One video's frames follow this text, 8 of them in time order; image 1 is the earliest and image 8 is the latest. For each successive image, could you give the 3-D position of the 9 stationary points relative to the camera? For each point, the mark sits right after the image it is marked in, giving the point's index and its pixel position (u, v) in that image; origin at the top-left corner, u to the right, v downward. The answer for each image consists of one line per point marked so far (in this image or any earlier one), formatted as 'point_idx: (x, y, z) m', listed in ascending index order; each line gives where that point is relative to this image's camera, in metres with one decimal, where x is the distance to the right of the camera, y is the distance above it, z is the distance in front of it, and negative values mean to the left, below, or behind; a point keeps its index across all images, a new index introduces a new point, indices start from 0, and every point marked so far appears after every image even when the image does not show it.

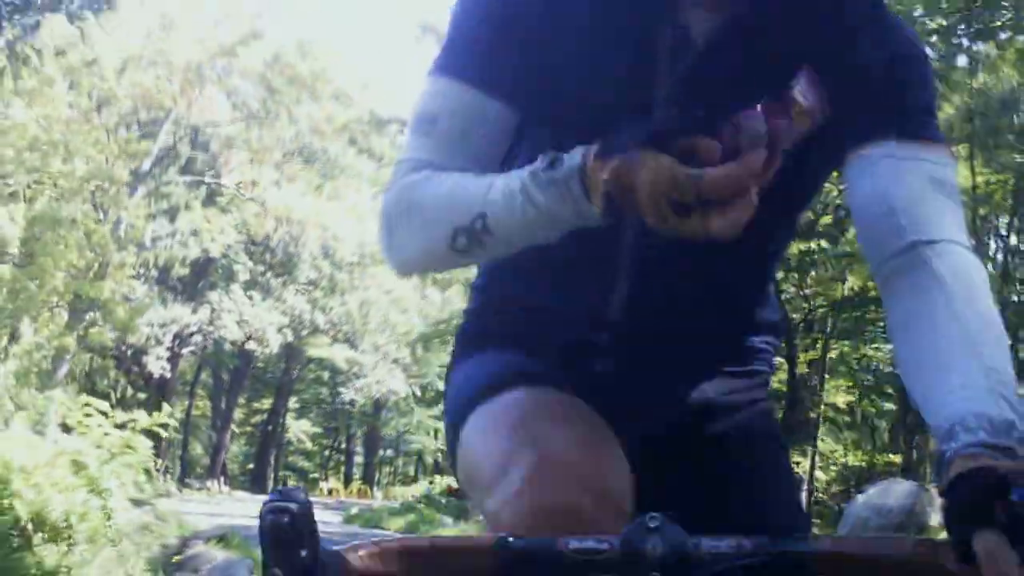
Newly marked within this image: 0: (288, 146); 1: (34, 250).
0: (-3.5, +2.2, +19.2) m
1: (-5.7, +0.5, +14.6) m
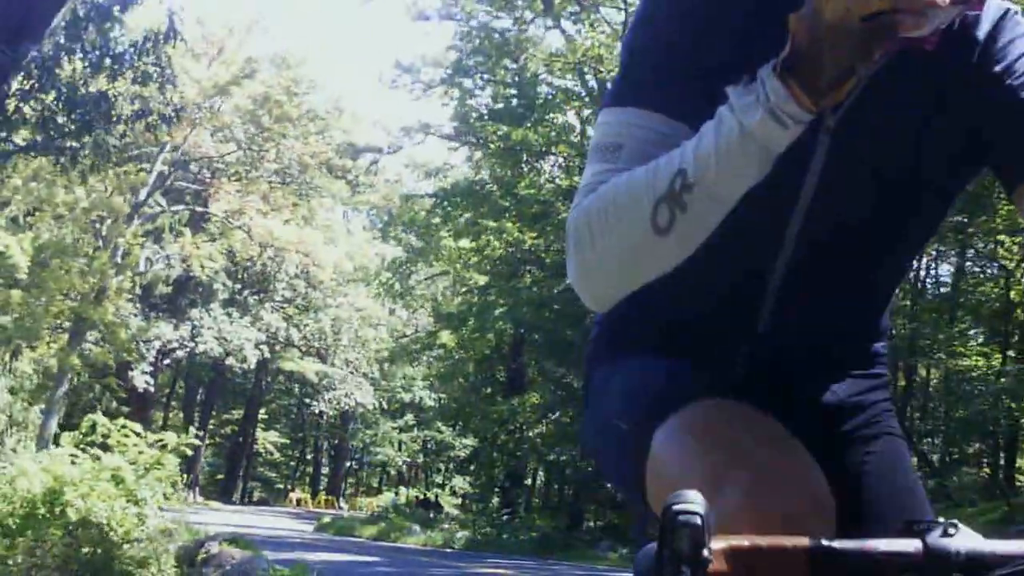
0: (-4.0, +1.9, +20.5) m
1: (-6.0, +0.2, +15.9) m
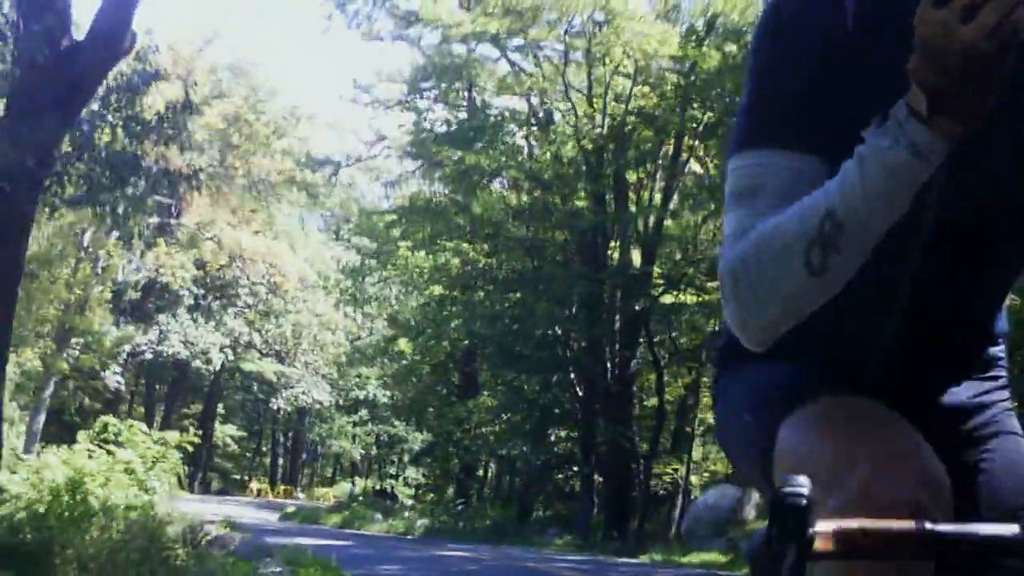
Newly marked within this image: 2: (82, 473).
0: (-4.8, +1.8, +22.0) m
1: (-6.7, 0.0, +17.3) m
2: (-3.9, -1.7, +11.1) m
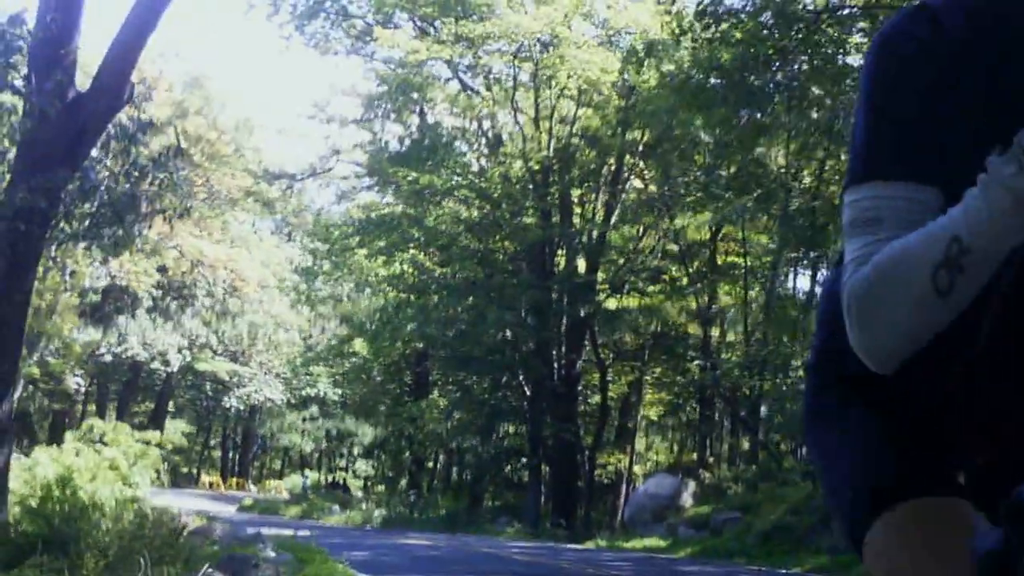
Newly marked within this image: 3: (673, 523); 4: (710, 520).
0: (-5.8, +1.6, +22.9) m
1: (-7.4, -0.1, +18.2) m
2: (-4.3, -1.8, +12.1) m
3: (+2.4, -3.6, +18.8) m
4: (+2.9, -3.4, +17.9) m
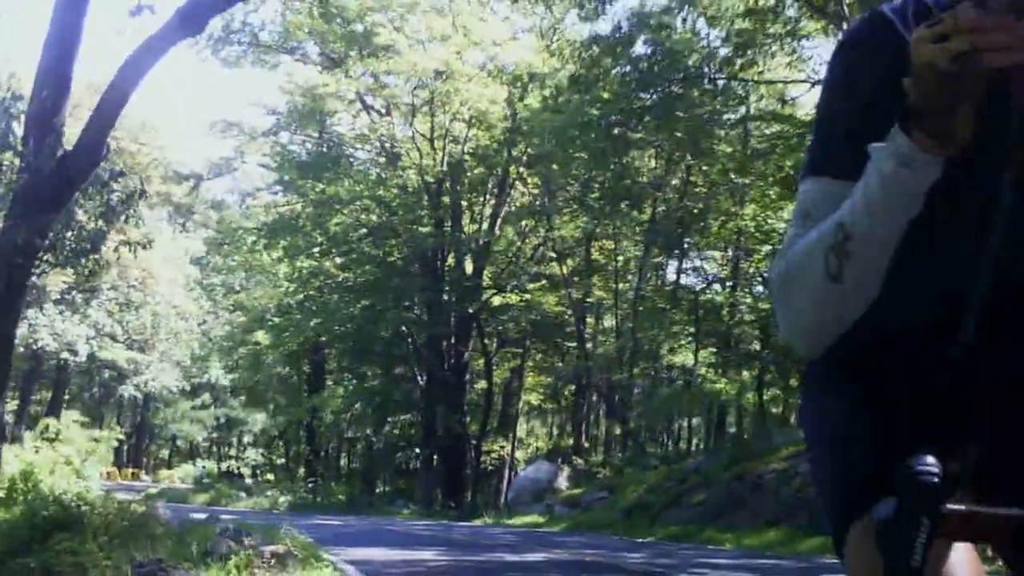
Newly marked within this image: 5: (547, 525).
0: (-7.9, +1.7, +24.5) m
1: (-9.0, -0.2, +19.7) m
2: (-5.4, -2.0, +14.0) m
3: (+0.7, -3.7, +21.3) m
4: (+1.2, -3.5, +20.4) m
5: (+0.6, -3.7, +19.1) m
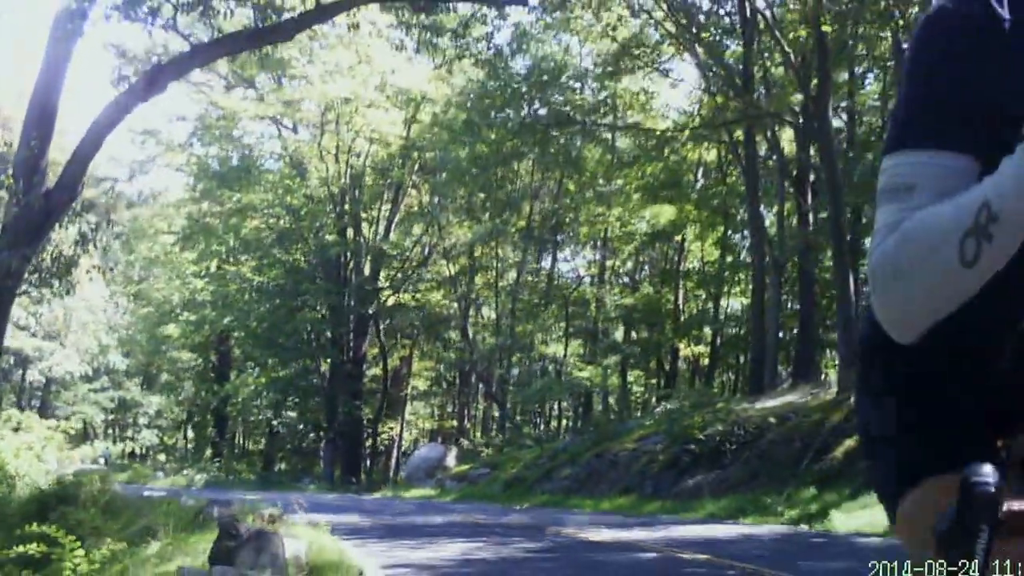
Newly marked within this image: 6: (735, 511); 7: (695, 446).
0: (-10.2, +1.8, +26.5) m
1: (-10.9, -0.2, +21.6) m
2: (-6.7, -2.1, +16.3) m
3: (-1.4, -3.7, +24.3) m
4: (-0.8, -3.5, +23.4) m
5: (-1.3, -3.8, +22.1) m
6: (+2.6, -2.6, +14.5) m
7: (+2.7, -2.3, +17.9) m
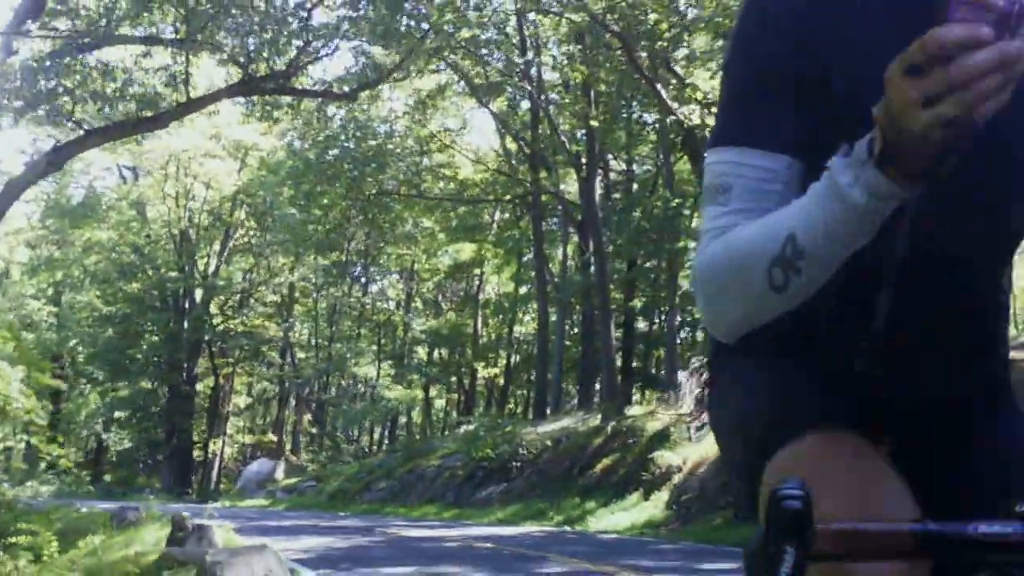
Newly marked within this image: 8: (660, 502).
0: (-14.4, +1.2, +28.5) m
1: (-14.4, -0.7, +23.5) m
2: (-9.4, -2.7, +19.0) m
3: (-5.5, -4.4, +27.7) m
4: (-4.8, -4.3, +26.9) m
5: (-5.1, -4.5, +25.5) m
6: (+0.1, -3.5, +18.7) m
7: (-0.4, -3.1, +22.1) m
8: (+2.0, -2.9, +16.8) m
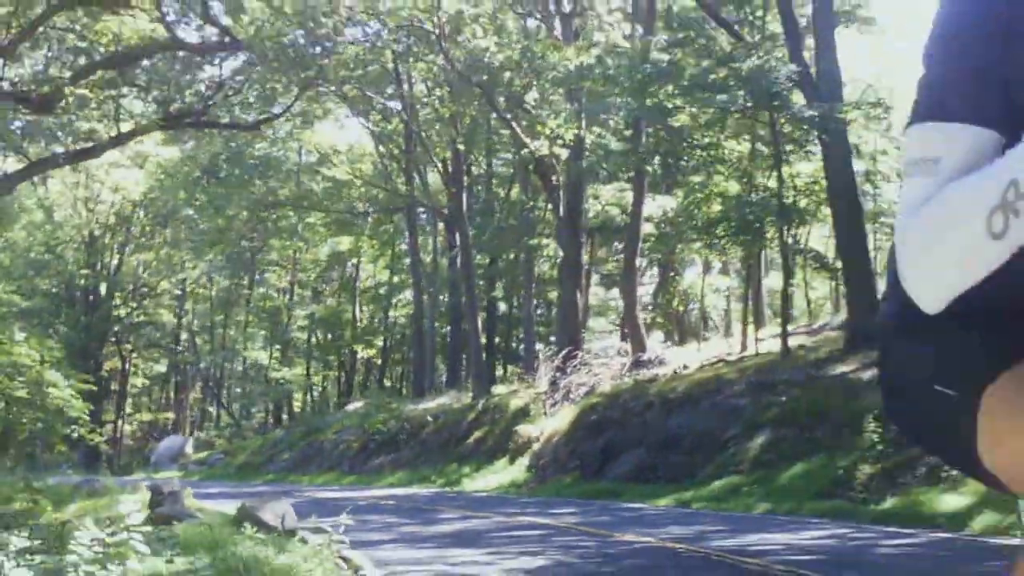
0: (-17.4, +1.3, +31.1) m
1: (-16.8, -0.7, +26.2) m
2: (-11.4, -2.8, +22.2) m
3: (-8.5, -4.4, +31.3) m
4: (-7.7, -4.2, +30.7) m
5: (-7.8, -4.5, +29.3) m
6: (-2.0, -3.6, +23.0) m
7: (-2.8, -3.2, +26.3) m
8: (+0.2, -3.1, +21.2) m
